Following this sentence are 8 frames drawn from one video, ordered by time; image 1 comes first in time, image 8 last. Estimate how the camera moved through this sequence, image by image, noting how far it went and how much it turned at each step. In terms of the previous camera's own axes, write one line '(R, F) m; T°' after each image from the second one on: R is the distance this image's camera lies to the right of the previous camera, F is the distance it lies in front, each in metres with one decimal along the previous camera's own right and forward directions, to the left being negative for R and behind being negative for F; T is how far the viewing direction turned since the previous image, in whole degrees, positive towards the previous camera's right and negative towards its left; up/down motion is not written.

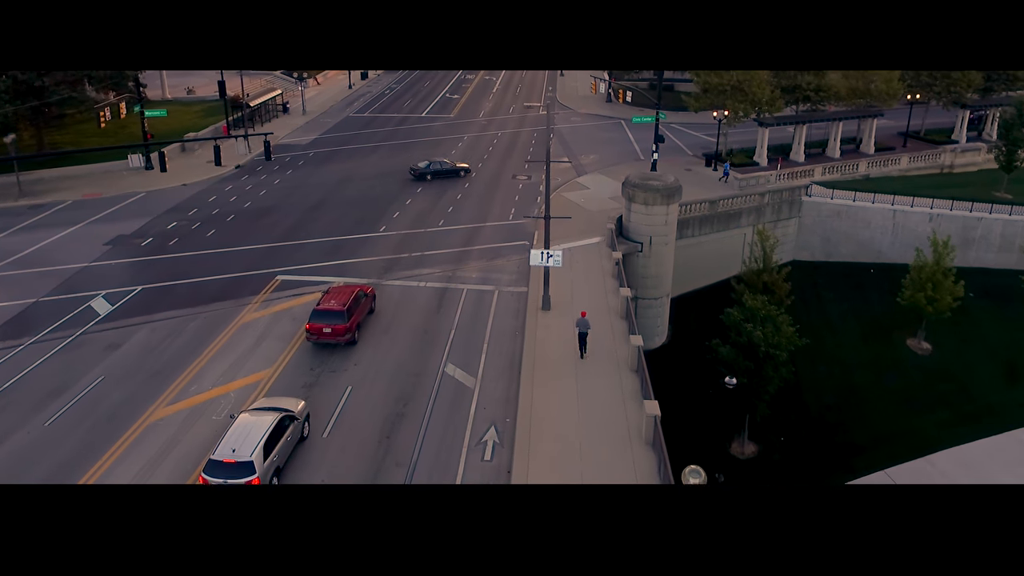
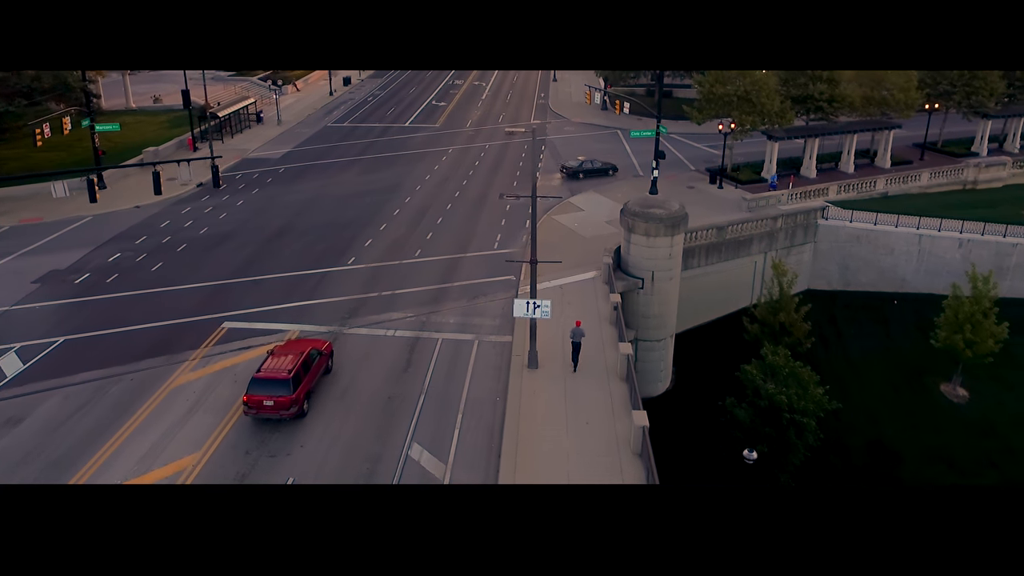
(+0.4, +3.4) m; 0°
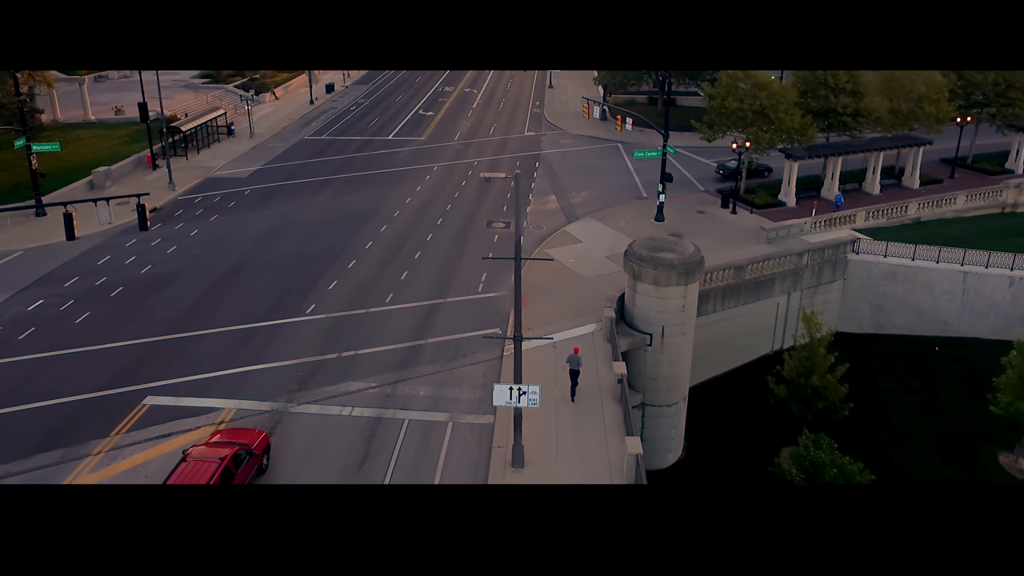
(+0.4, +3.9) m; 0°
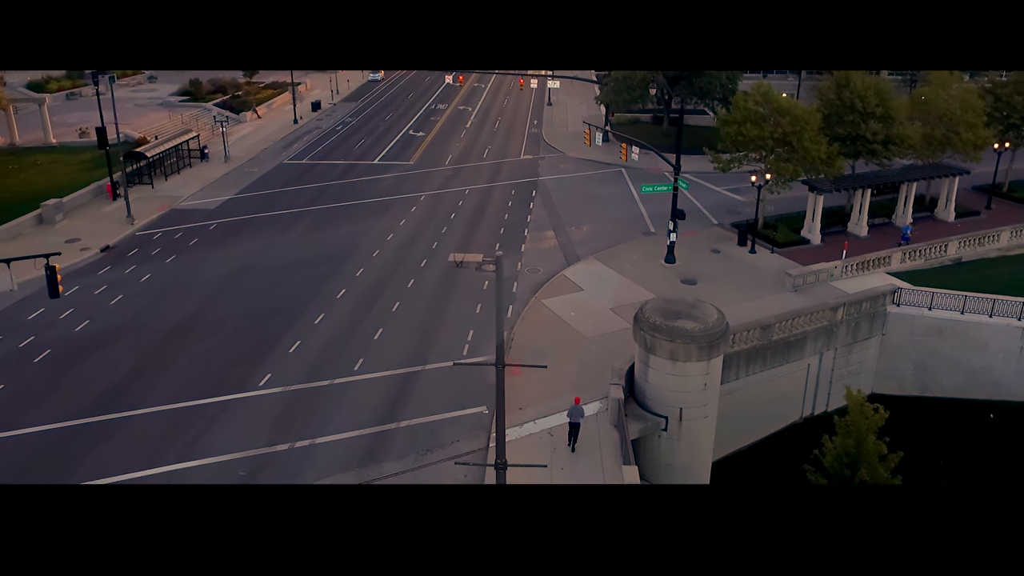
(+0.3, +3.6) m; 0°
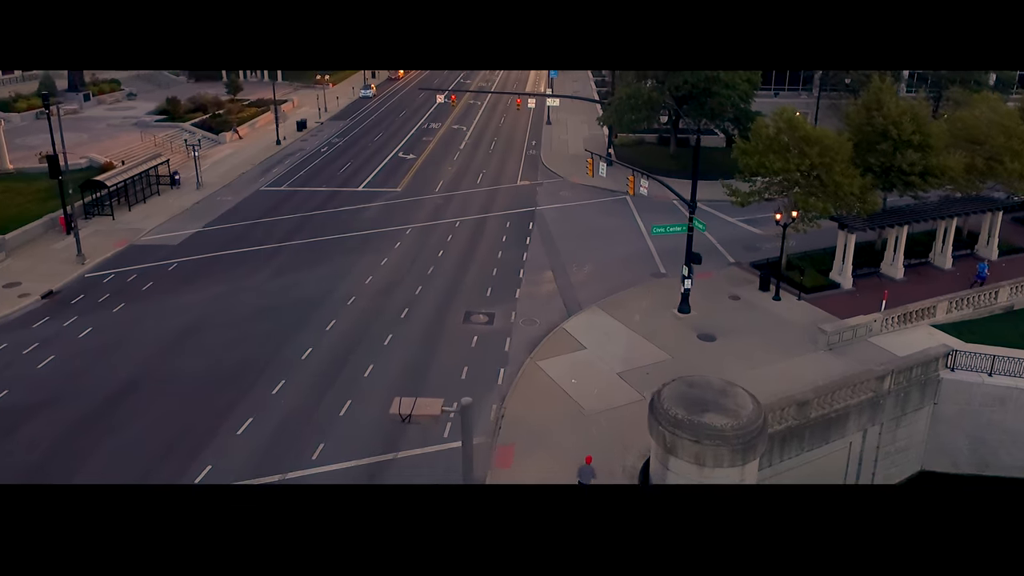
(+0.3, +3.5) m; 0°
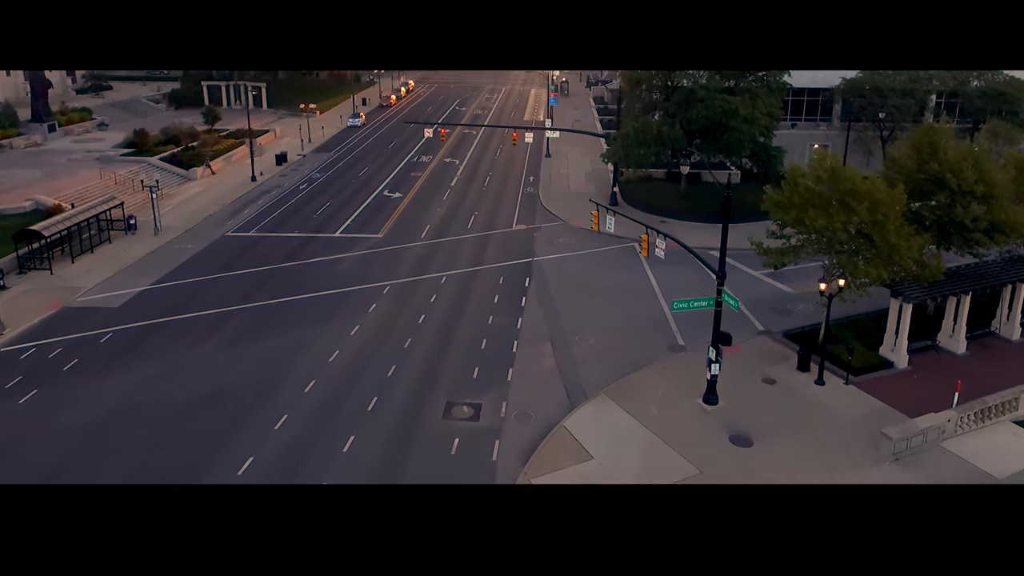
(+0.3, +4.4) m; 0°
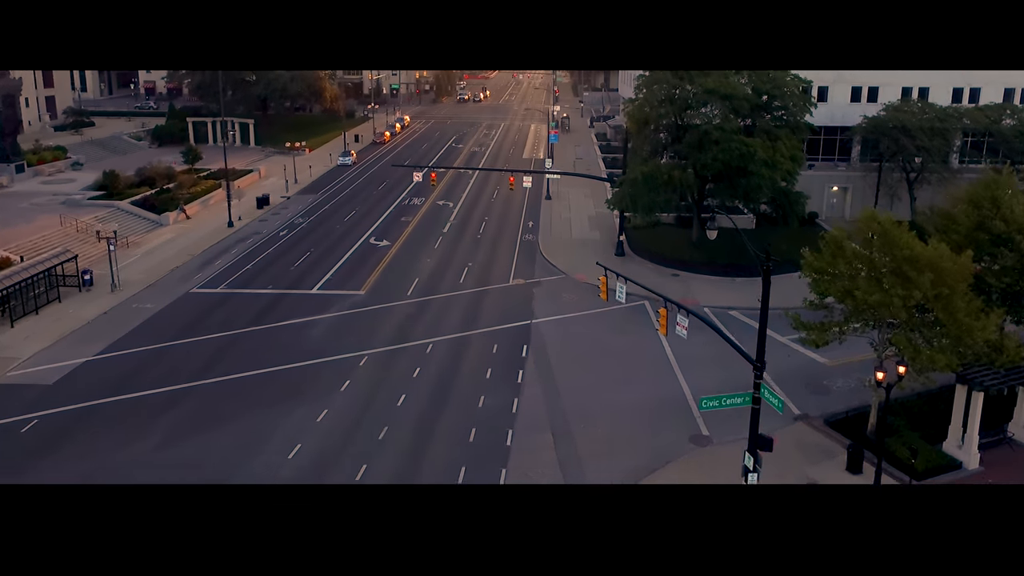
(+0.2, +3.7) m; 0°
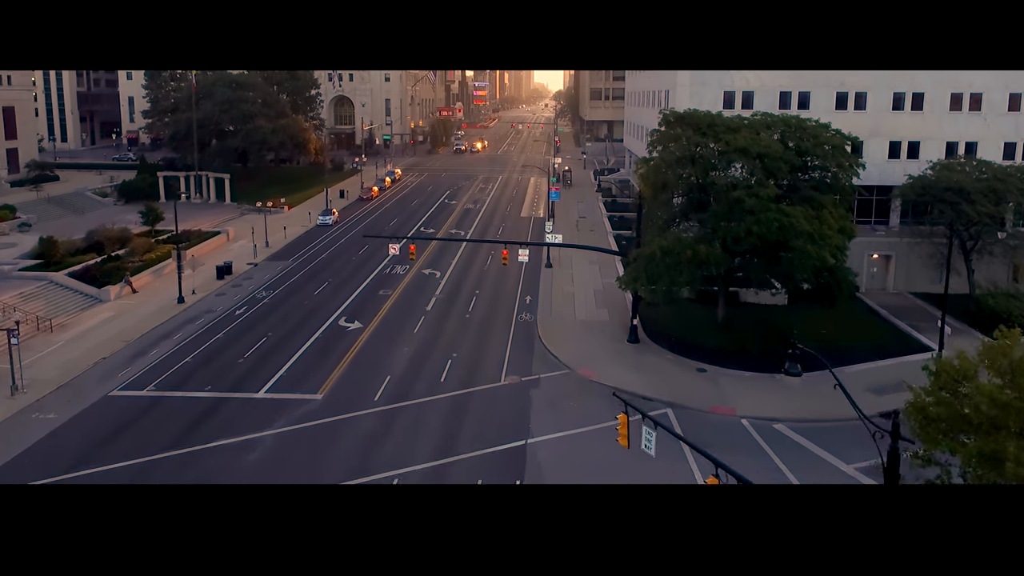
(+0.3, +6.0) m; 0°
